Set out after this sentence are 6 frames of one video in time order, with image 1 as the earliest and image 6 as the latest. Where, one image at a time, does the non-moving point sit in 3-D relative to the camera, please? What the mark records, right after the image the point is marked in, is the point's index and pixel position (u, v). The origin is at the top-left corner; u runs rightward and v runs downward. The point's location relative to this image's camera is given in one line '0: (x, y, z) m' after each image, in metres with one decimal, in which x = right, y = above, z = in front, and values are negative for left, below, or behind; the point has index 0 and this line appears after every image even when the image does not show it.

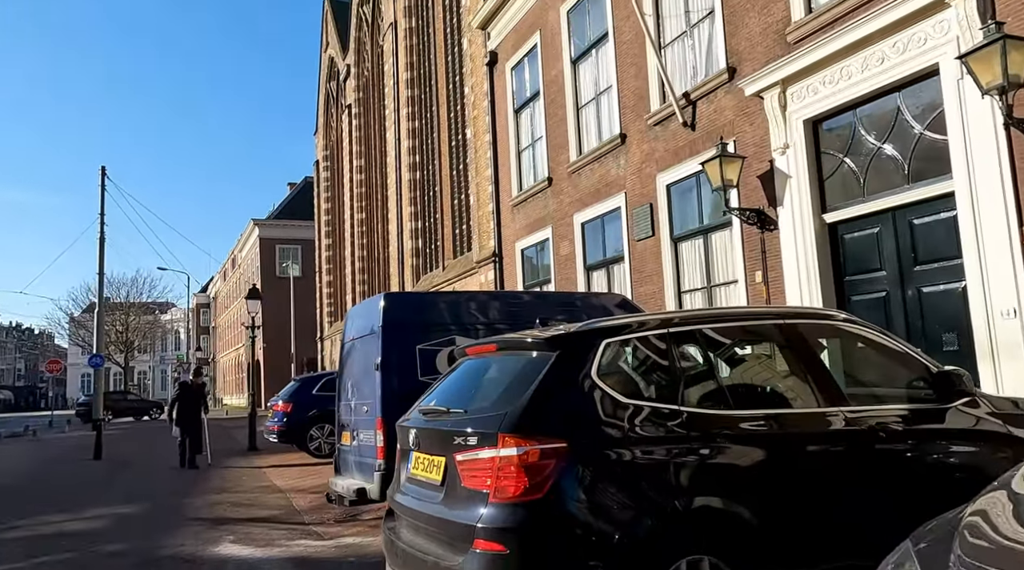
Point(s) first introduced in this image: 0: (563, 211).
0: (+0.9, +1.3, +14.4) m
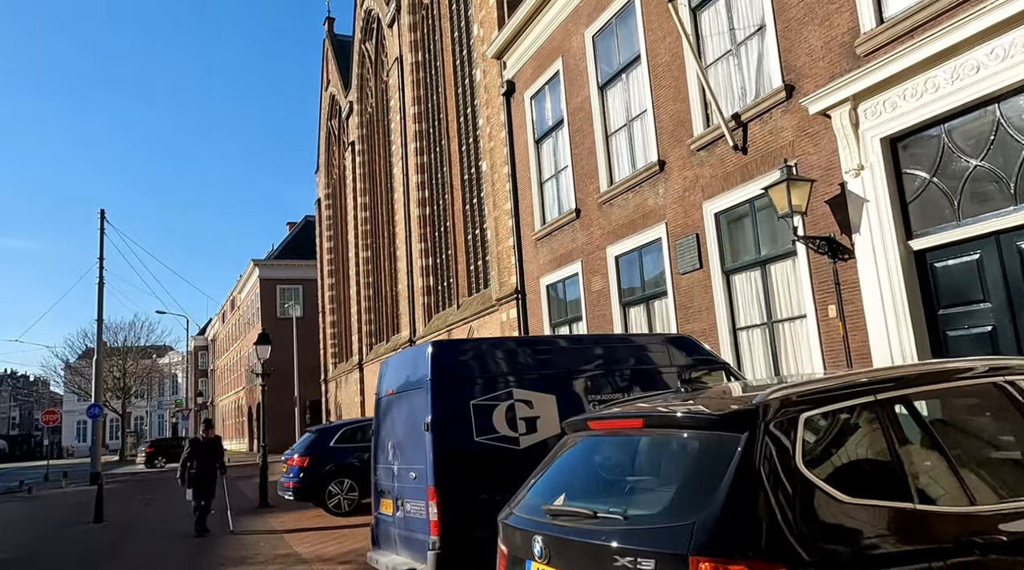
0: (+1.3, +0.7, +13.6) m
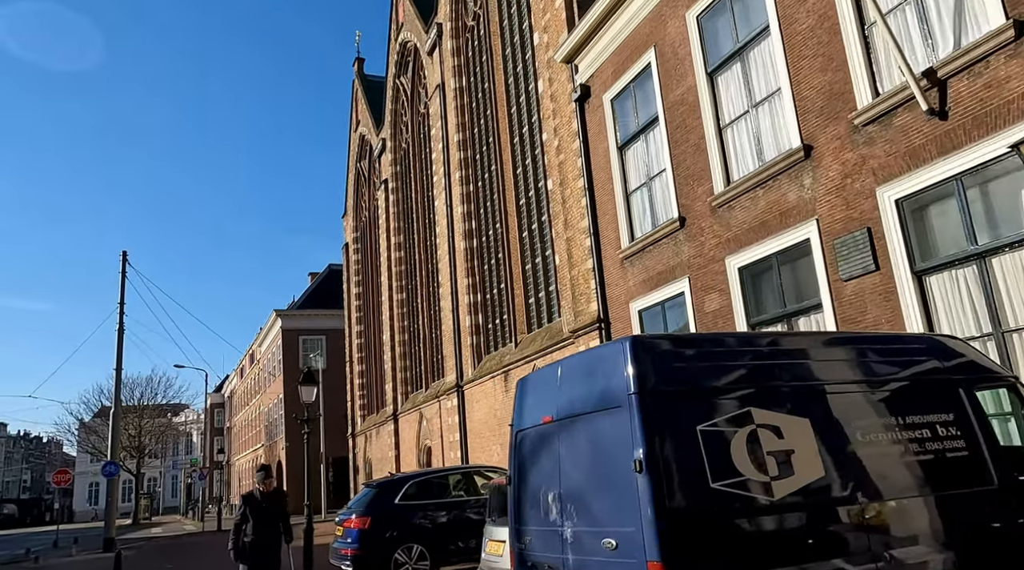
0: (+2.6, +0.4, +11.5) m
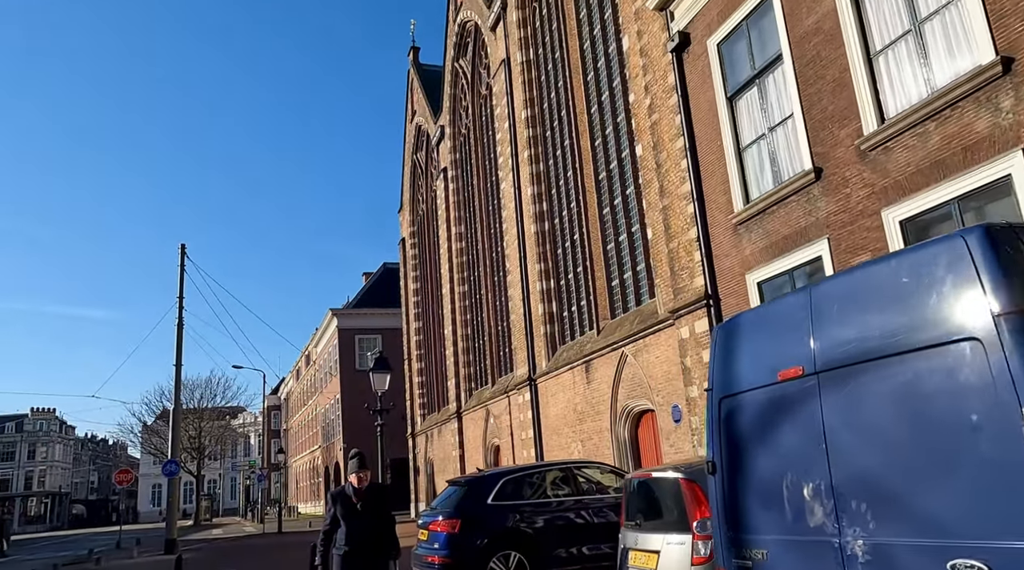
0: (+3.9, +0.8, +9.6) m
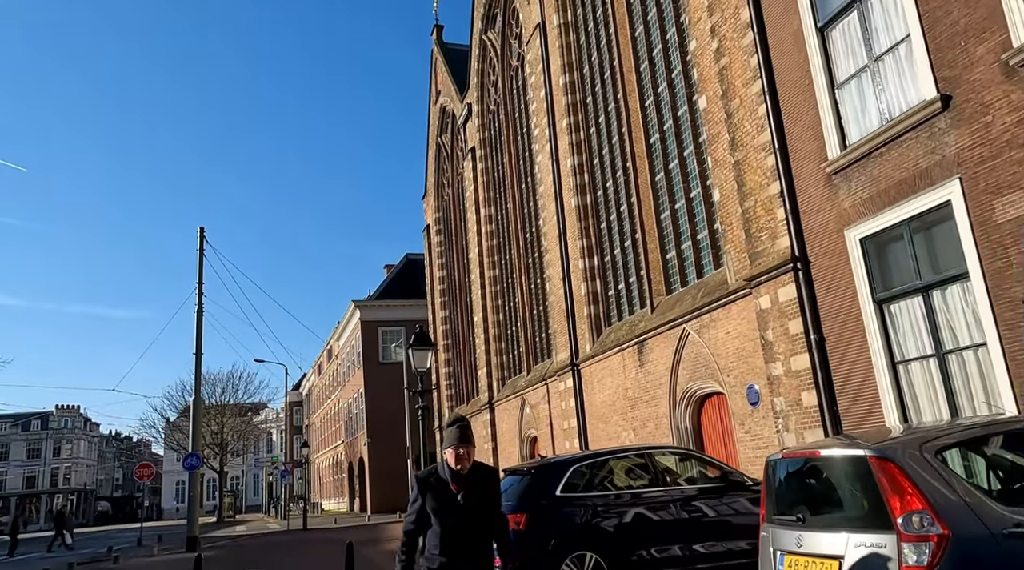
0: (+4.5, +1.4, +8.0) m
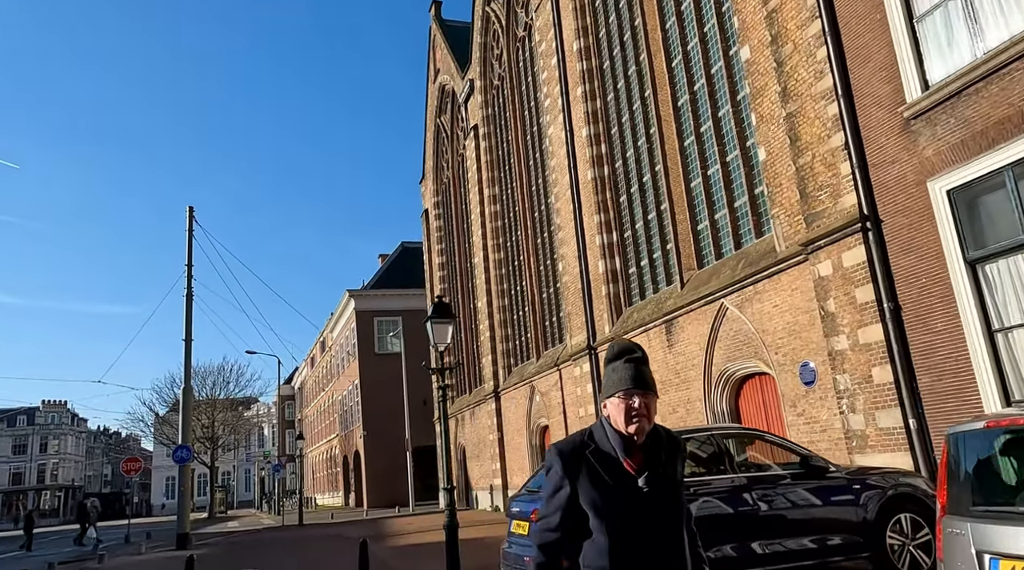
0: (+5.0, +1.8, +6.7) m
